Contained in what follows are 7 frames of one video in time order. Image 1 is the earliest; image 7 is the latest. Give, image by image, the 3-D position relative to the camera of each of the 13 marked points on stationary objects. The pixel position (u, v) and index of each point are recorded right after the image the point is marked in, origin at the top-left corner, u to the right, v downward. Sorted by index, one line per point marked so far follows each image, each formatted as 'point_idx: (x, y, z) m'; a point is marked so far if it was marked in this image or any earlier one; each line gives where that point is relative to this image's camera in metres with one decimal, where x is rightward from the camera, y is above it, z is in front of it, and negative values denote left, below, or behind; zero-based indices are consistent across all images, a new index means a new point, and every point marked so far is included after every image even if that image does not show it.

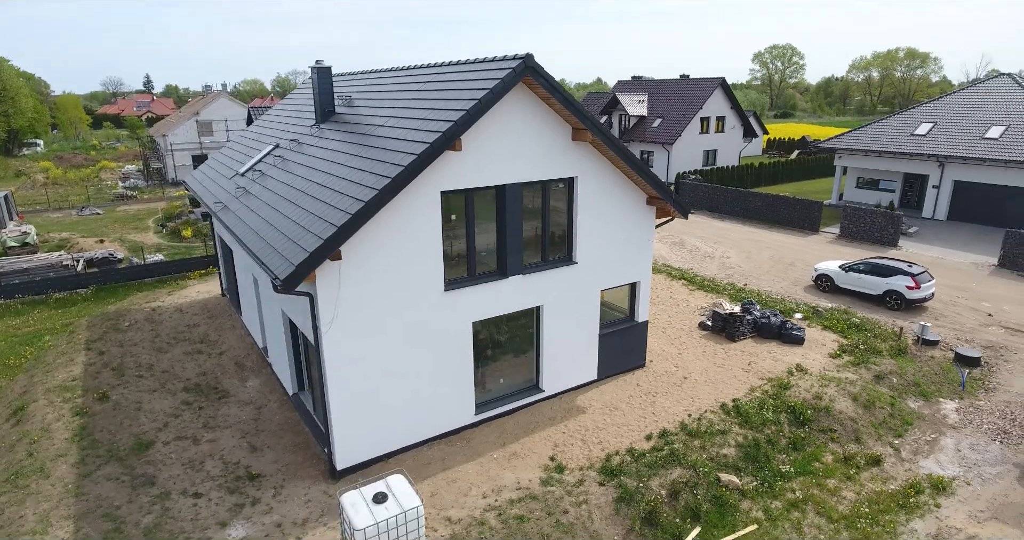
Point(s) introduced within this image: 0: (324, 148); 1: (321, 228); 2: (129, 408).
0: (-3.6, +2.4, +11.5) m
1: (-2.6, +0.6, +8.2) m
2: (-7.2, -2.6, +11.2) m
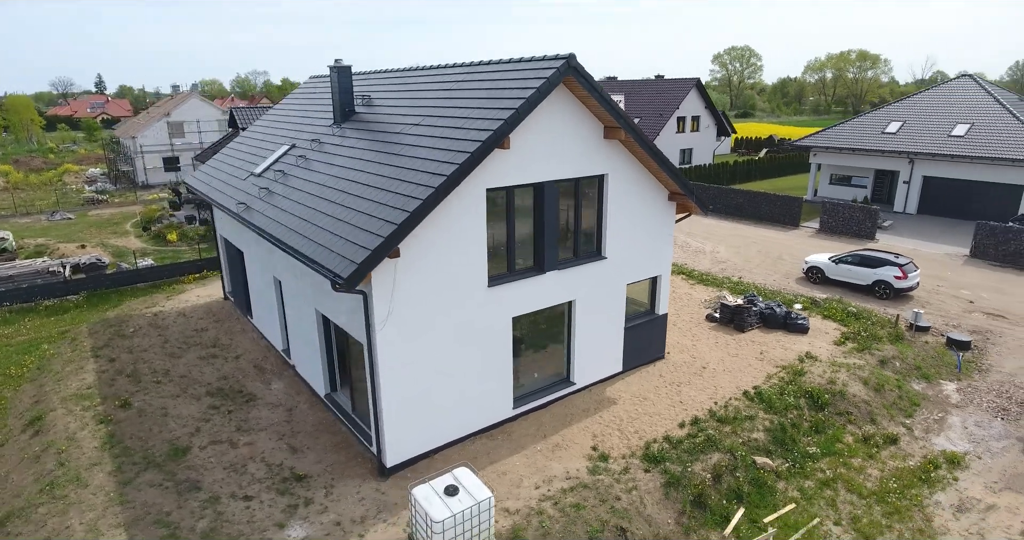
0: (-3.1, +2.4, +11.5) m
1: (-1.8, +0.6, +8.3) m
2: (-6.5, -2.6, +11.0) m
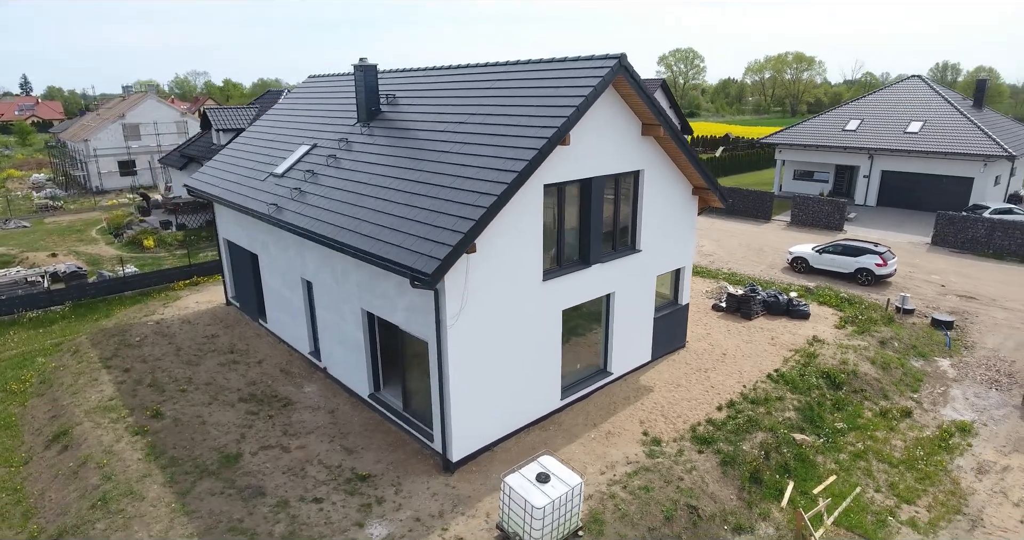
0: (-2.4, +2.4, +11.5) m
1: (-0.9, +0.7, +8.4) m
2: (-5.7, -2.7, +10.7) m
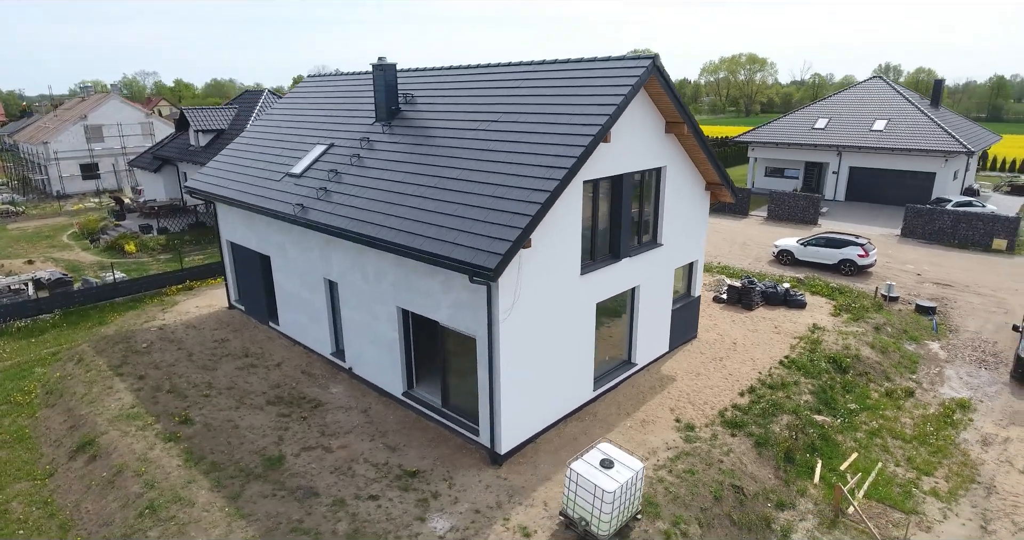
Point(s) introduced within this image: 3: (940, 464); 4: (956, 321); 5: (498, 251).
0: (-1.9, +2.4, +11.5) m
1: (-0.1, +0.7, +8.5) m
2: (-5.0, -2.8, +10.5) m
3: (+7.3, -3.3, +10.3) m
4: (+11.8, -1.3, +15.9) m
5: (-0.2, +0.3, +8.1) m
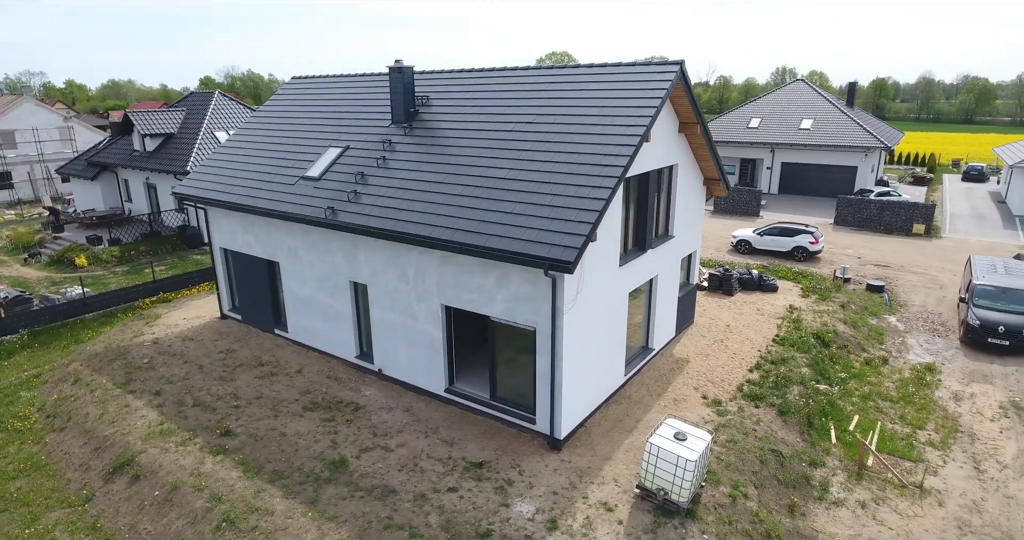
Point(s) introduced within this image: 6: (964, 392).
0: (-1.4, +2.4, +11.8) m
1: (+0.8, +0.8, +9.0) m
2: (-4.1, -2.9, +10.3) m
3: (+8.1, -2.9, +11.8) m
4: (+11.7, -0.8, +17.9) m
5: (+0.9, +0.4, +8.6) m
6: (+9.6, -2.6, +12.7) m
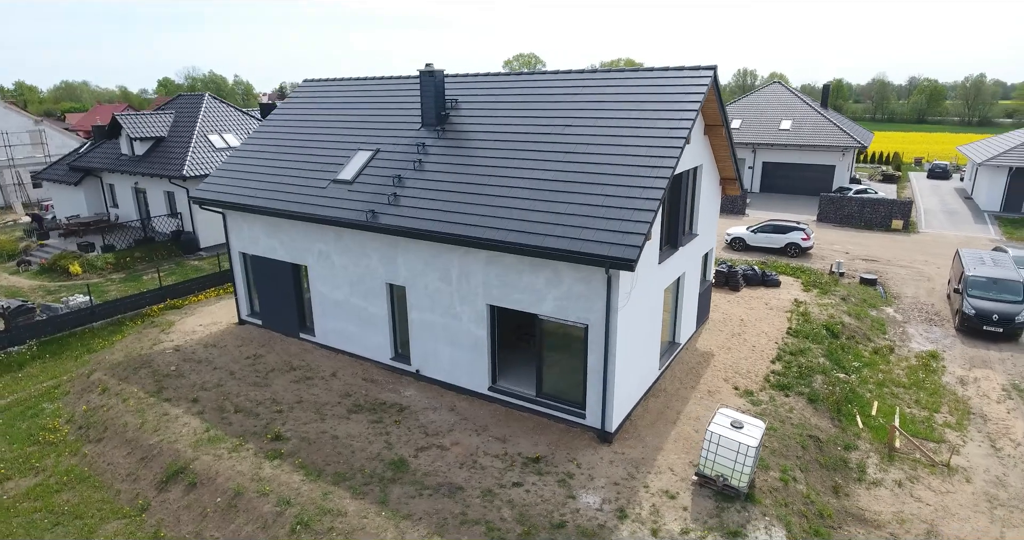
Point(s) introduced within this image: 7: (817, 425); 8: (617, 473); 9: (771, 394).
0: (-0.7, +2.4, +11.9) m
1: (+1.7, +0.9, +9.3) m
2: (-3.3, -2.9, +10.3) m
3: (+8.9, -2.8, +12.5) m
4: (+12.0, -0.6, +18.9) m
5: (+1.8, +0.4, +8.9) m
6: (+10.3, -2.4, +13.6) m
7: (+5.6, -2.8, +11.0) m
8: (+1.7, -3.2, +9.5) m
9: (+5.2, -2.5, +11.9) m
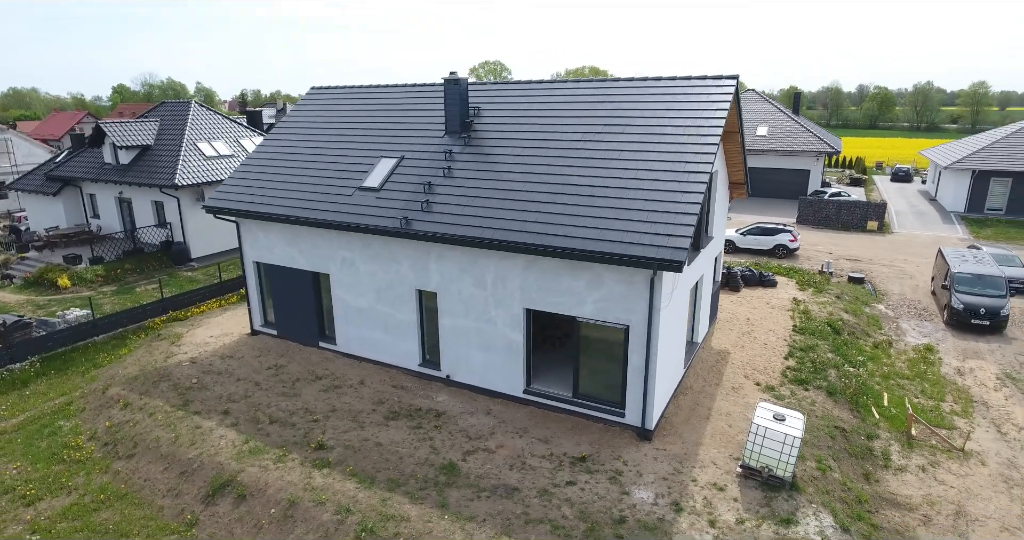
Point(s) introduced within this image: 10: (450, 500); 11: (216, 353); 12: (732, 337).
0: (-0.2, +2.3, +12.1) m
1: (+2.5, +0.8, +9.7) m
2: (-2.5, -3.0, +10.3) m
3: (+9.5, -2.7, +13.2) m
4: (+12.2, -0.5, +19.8) m
5: (+2.6, +0.4, +9.2) m
6: (+10.8, -2.3, +14.4) m
7: (+6.3, -2.8, +11.5) m
8: (+2.5, -3.2, +9.8) m
9: (+5.8, -2.5, +12.4) m
10: (-1.0, -3.4, +8.9) m
11: (-6.9, -1.9, +14.0) m
12: (+5.5, -1.7, +14.9) m
